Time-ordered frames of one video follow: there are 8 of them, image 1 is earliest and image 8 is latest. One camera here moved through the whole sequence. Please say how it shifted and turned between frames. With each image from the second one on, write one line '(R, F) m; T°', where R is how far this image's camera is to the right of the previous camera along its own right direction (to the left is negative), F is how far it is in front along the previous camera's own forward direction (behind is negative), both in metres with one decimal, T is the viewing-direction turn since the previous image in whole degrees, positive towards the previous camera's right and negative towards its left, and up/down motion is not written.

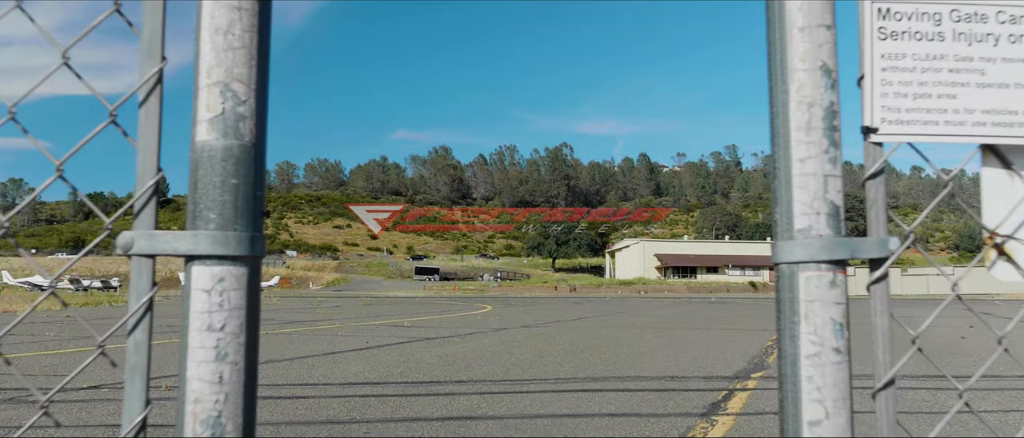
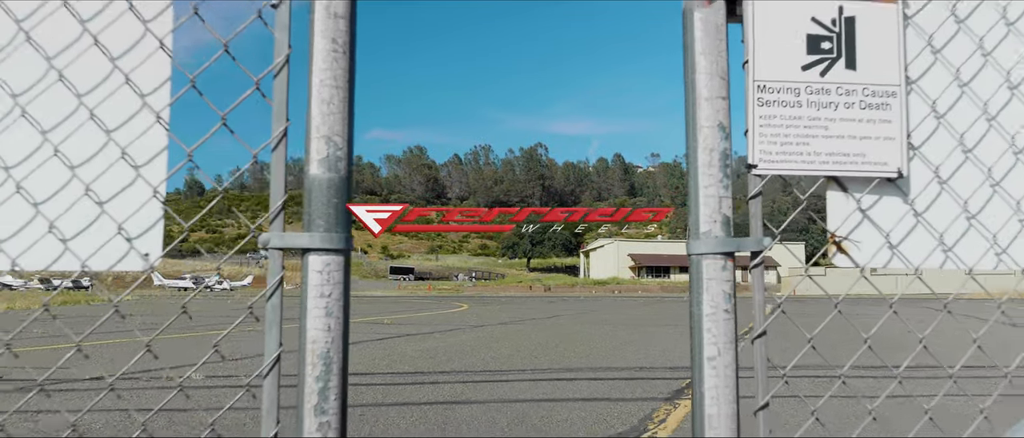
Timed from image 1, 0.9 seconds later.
(0.0, -0.4) m; +2°
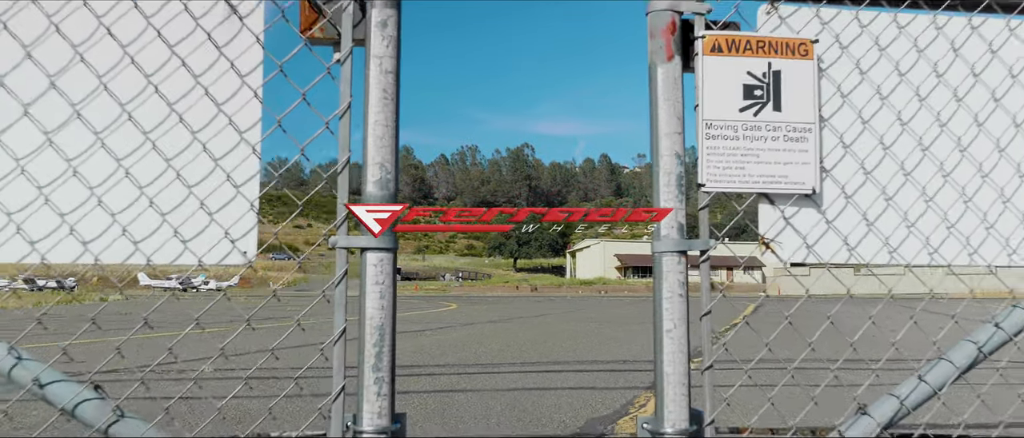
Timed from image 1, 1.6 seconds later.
(0.0, -0.4) m; +1°
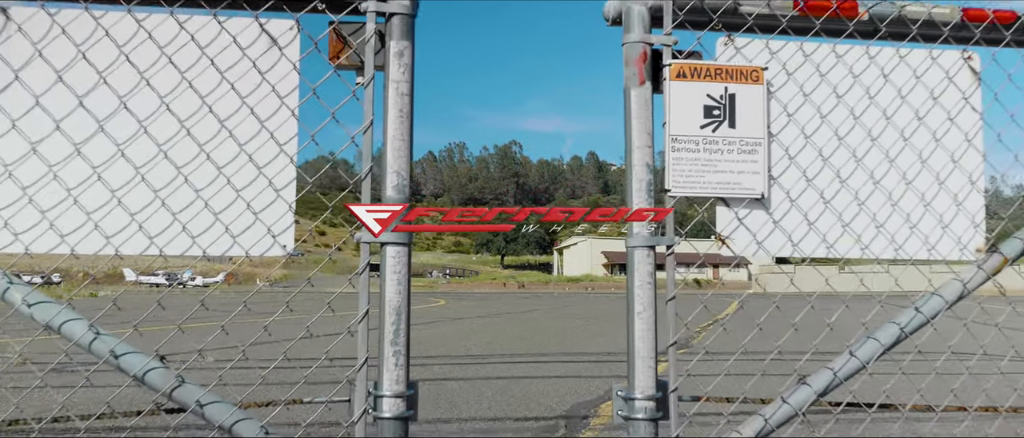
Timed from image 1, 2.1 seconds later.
(0.0, -0.3) m; +1°
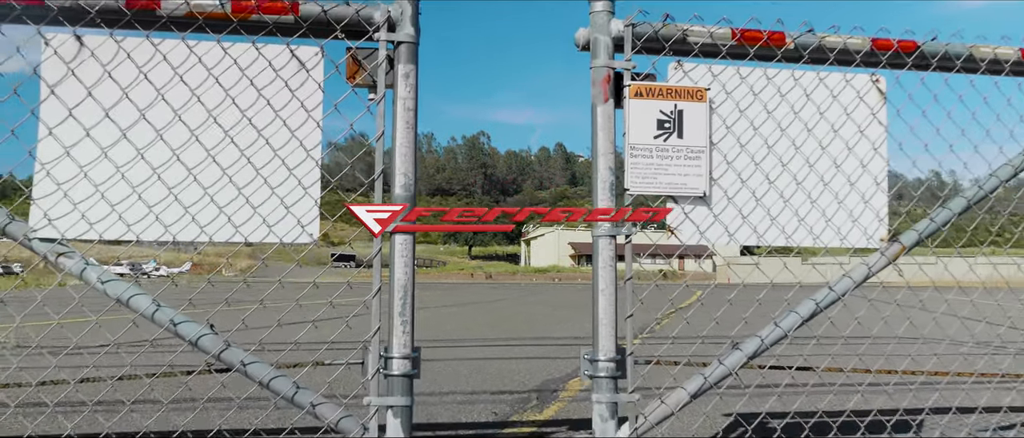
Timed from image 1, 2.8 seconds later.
(0.0, -0.4) m; +2°
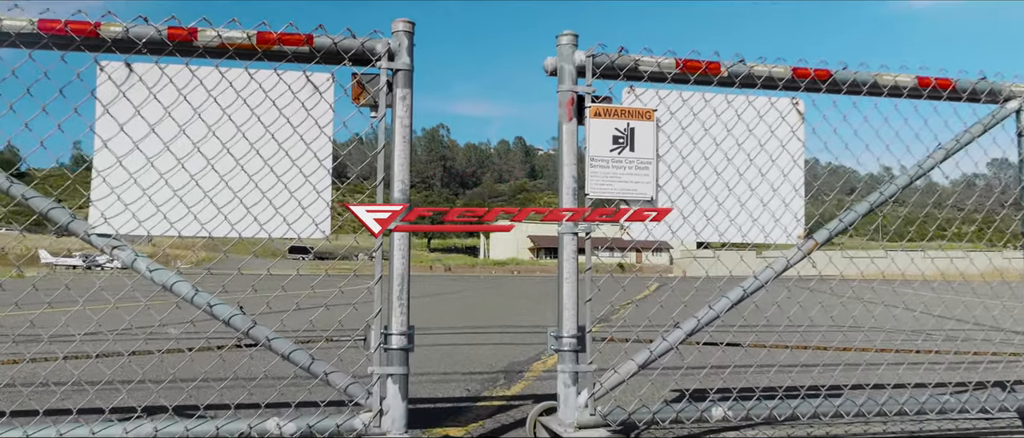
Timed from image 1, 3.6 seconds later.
(-0.1, -0.4) m; +3°
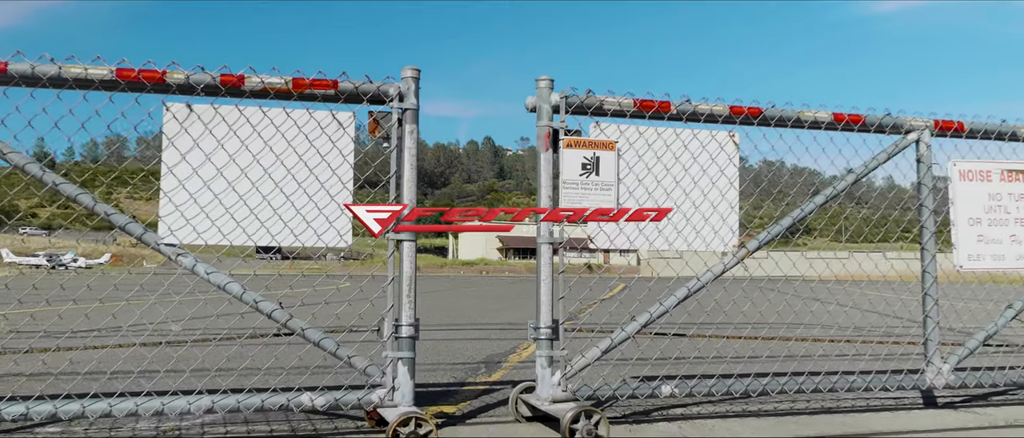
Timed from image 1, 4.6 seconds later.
(-0.1, -0.6) m; +2°
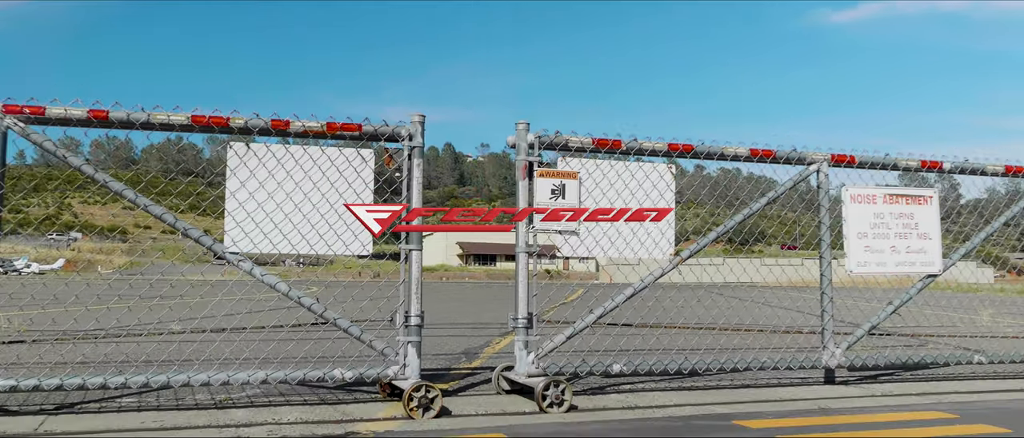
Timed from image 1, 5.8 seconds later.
(-0.1, -0.9) m; +3°
